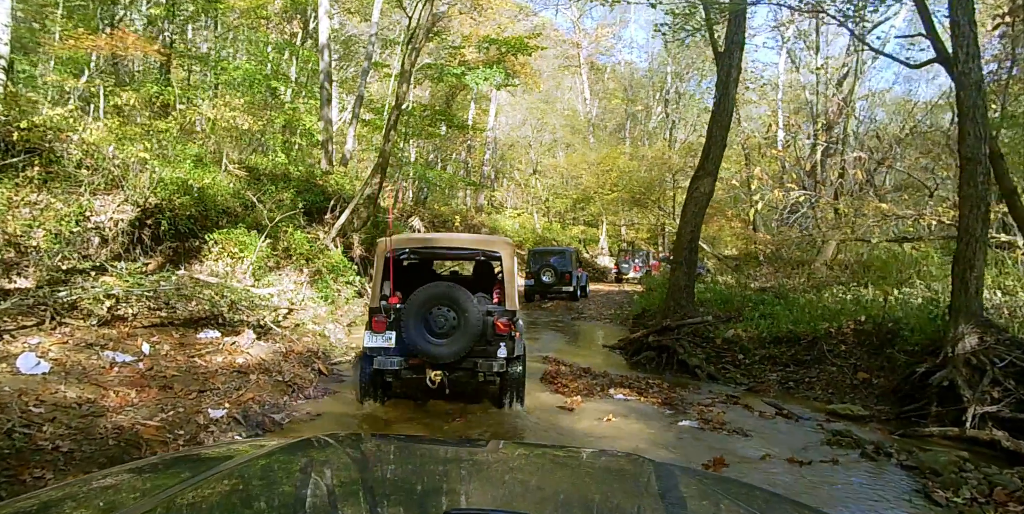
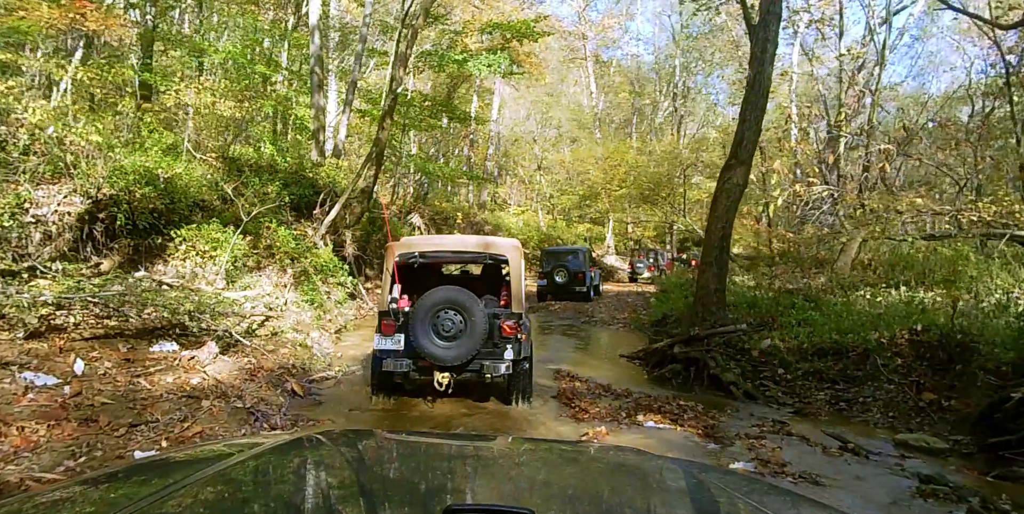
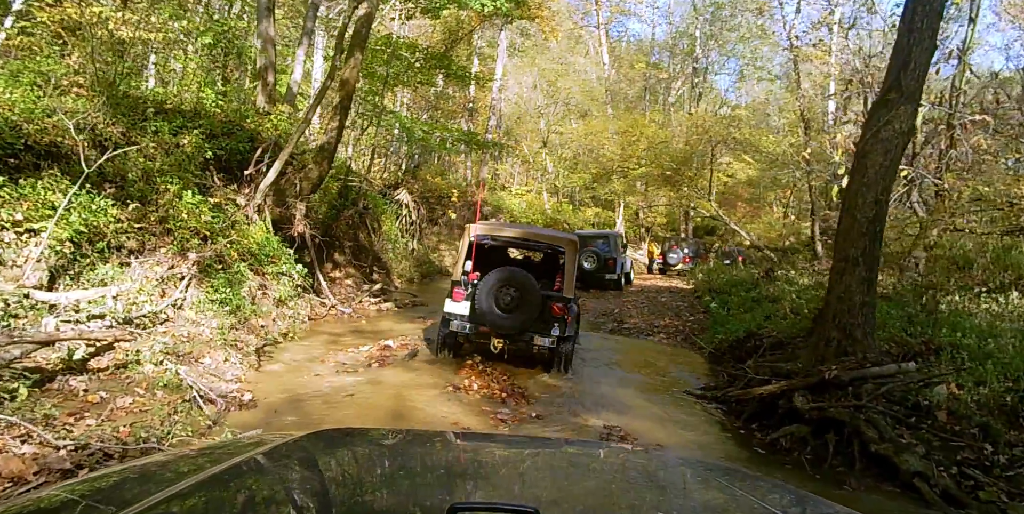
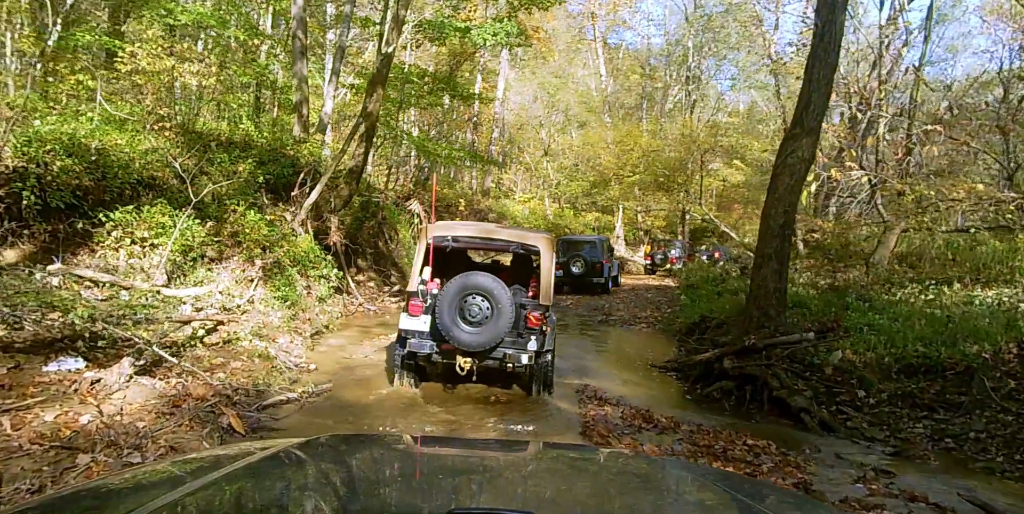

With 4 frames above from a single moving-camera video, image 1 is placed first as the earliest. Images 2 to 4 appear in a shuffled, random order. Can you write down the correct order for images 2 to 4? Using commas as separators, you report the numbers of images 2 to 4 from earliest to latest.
2, 4, 3
